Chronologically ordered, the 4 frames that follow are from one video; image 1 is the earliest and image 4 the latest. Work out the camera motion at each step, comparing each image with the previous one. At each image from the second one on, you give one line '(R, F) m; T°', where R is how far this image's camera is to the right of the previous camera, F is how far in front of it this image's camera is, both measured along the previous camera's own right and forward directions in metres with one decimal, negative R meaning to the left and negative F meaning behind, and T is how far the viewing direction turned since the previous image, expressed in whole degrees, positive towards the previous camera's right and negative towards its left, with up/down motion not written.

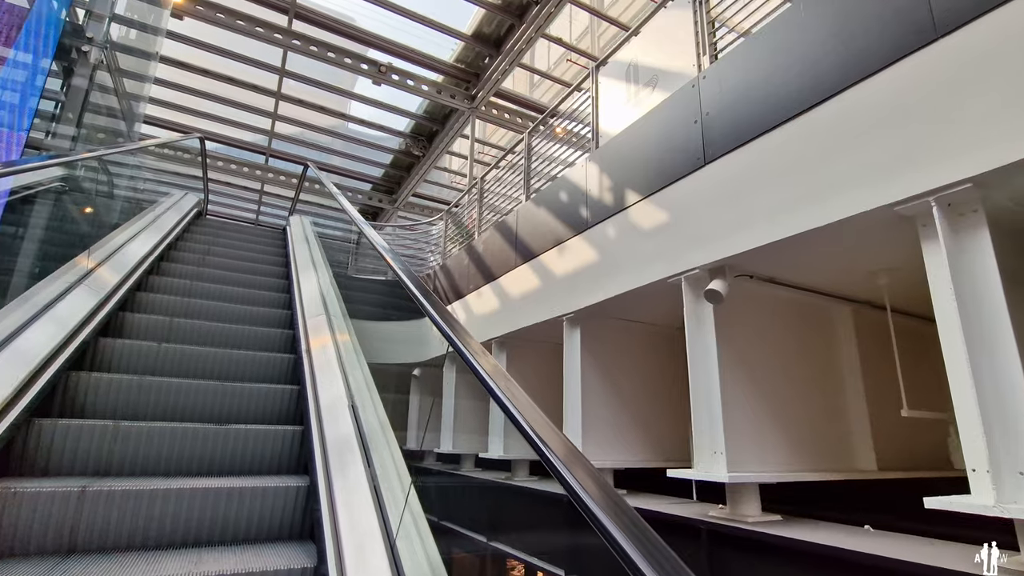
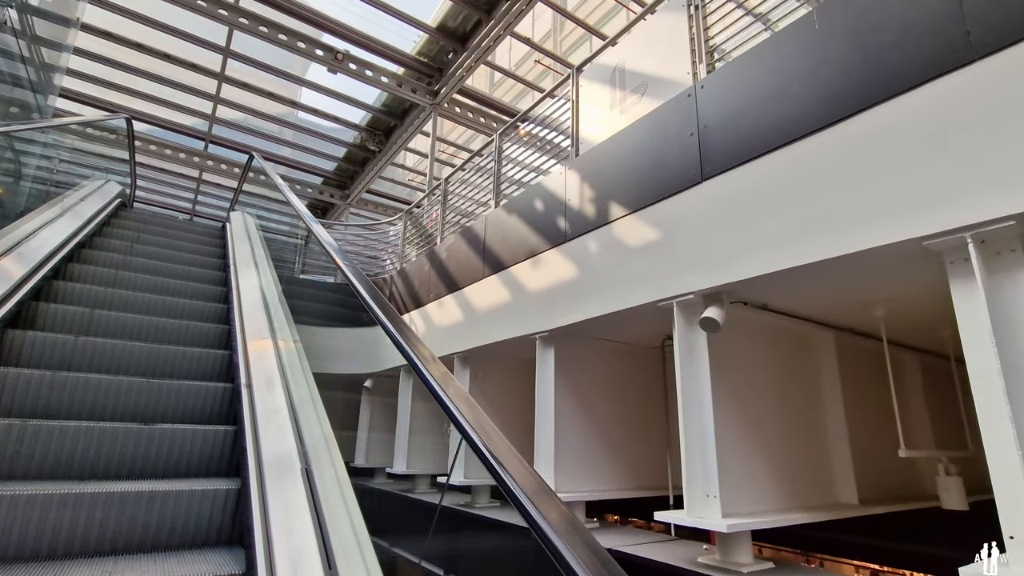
(-0.1, +0.3) m; +6°
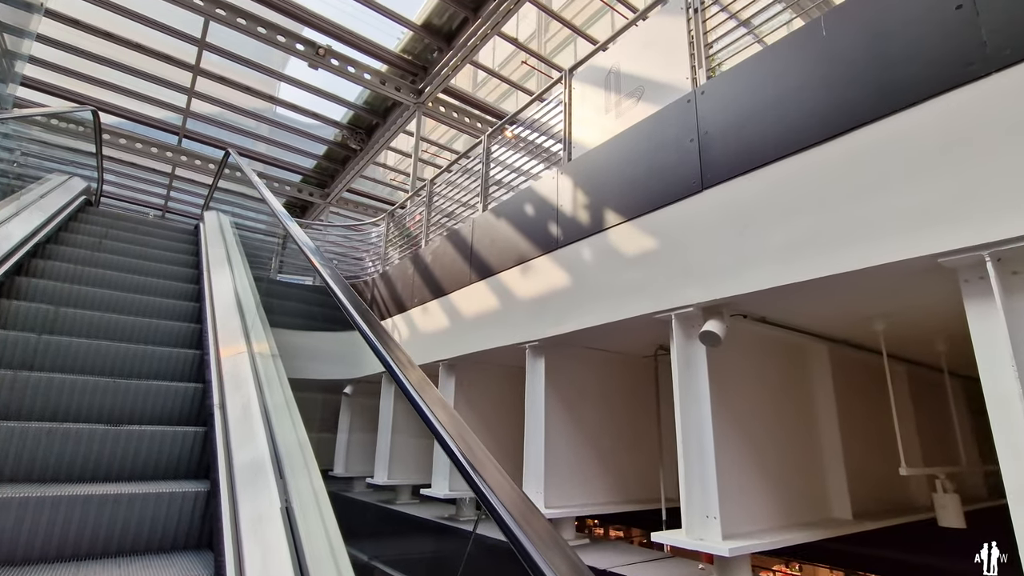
(-0.1, +0.1) m; +2°
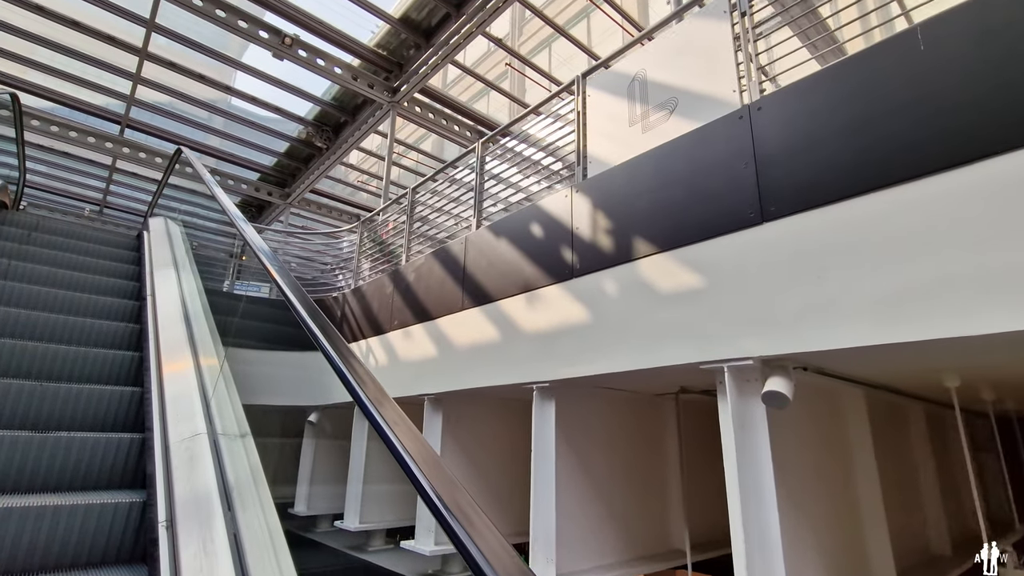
(-0.3, +0.4) m; +5°
